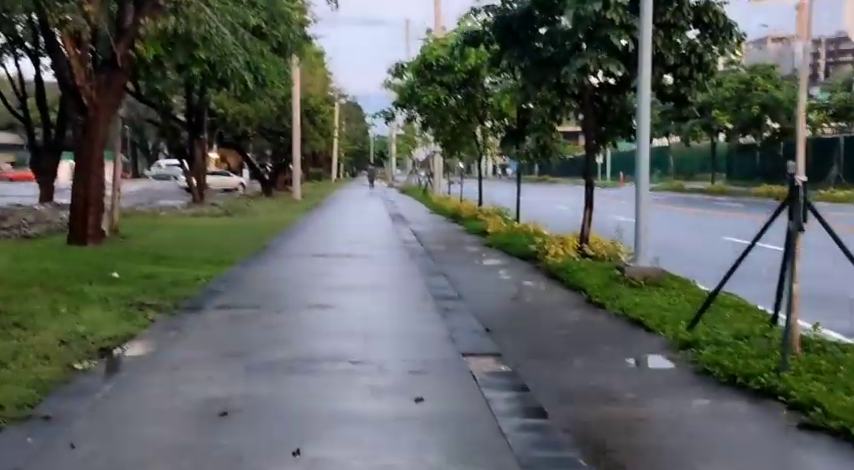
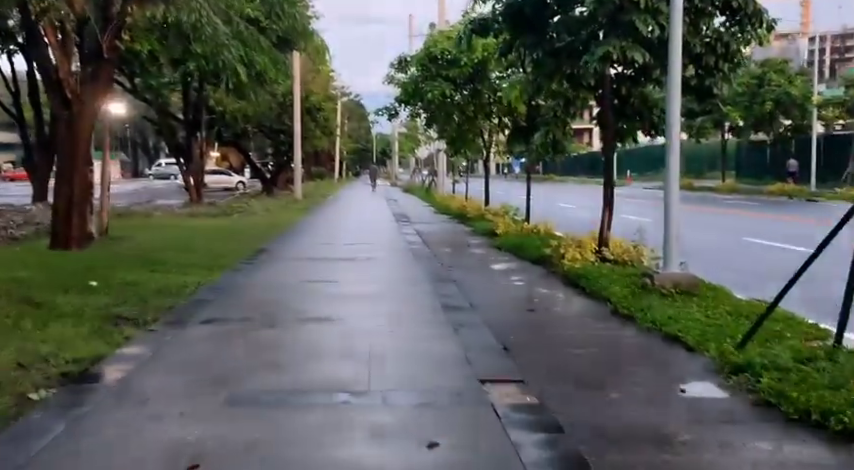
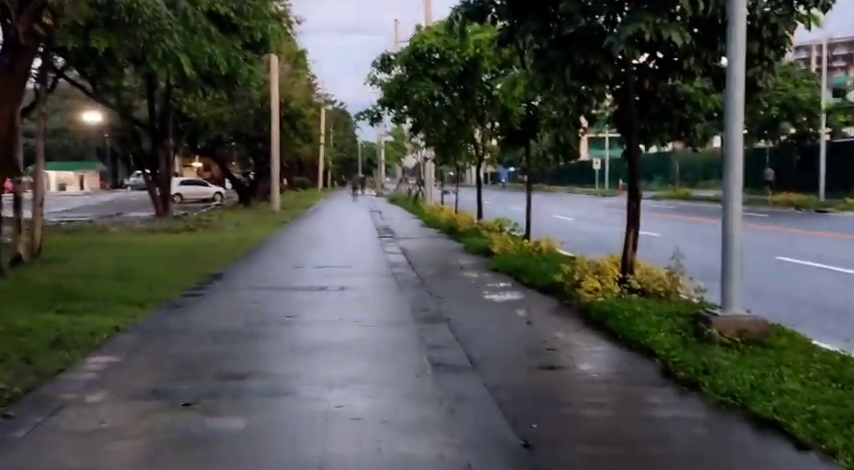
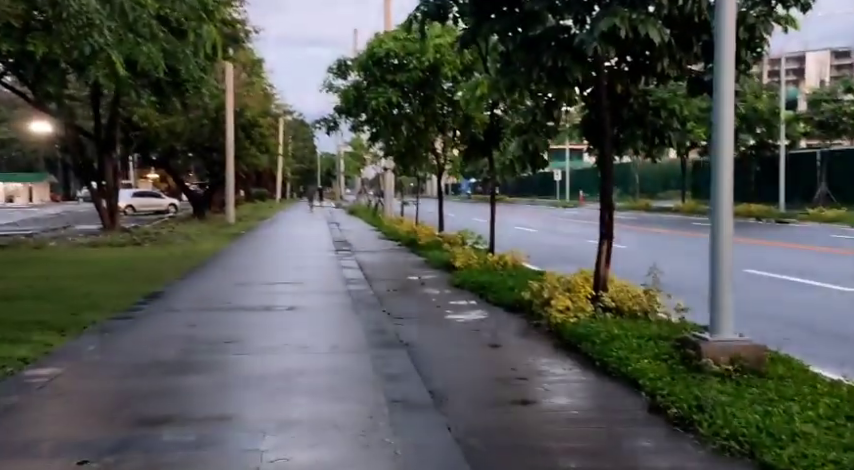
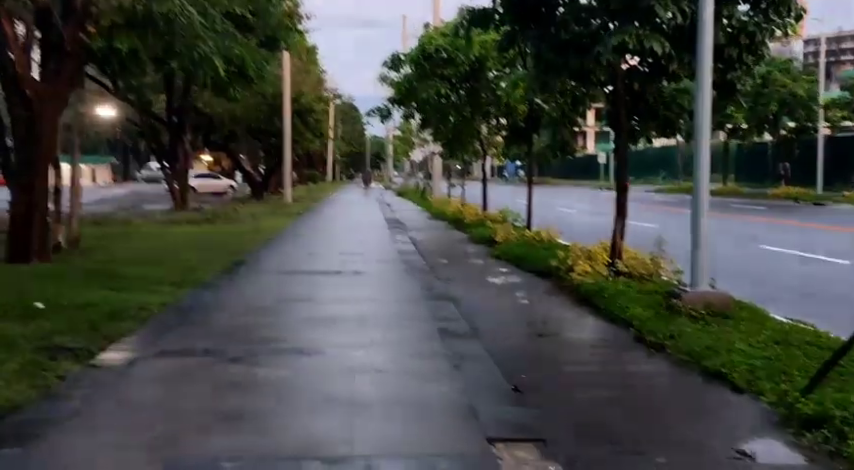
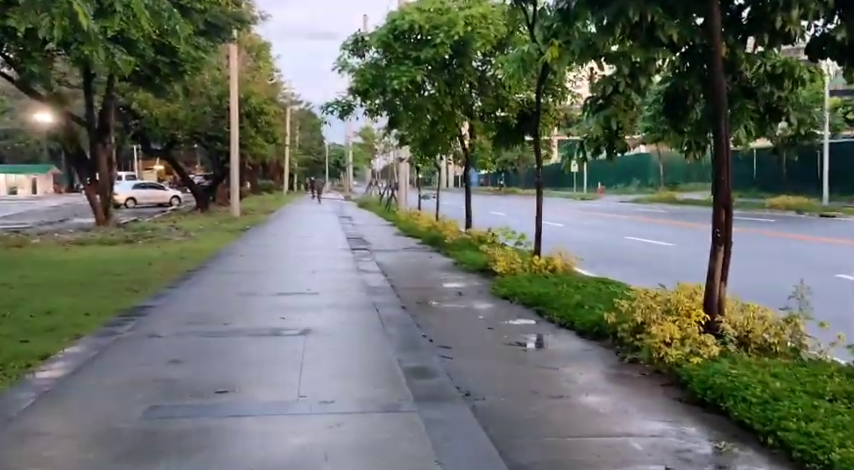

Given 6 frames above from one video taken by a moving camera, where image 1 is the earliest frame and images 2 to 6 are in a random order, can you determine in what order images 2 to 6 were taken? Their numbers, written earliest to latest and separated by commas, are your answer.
2, 5, 3, 4, 6
